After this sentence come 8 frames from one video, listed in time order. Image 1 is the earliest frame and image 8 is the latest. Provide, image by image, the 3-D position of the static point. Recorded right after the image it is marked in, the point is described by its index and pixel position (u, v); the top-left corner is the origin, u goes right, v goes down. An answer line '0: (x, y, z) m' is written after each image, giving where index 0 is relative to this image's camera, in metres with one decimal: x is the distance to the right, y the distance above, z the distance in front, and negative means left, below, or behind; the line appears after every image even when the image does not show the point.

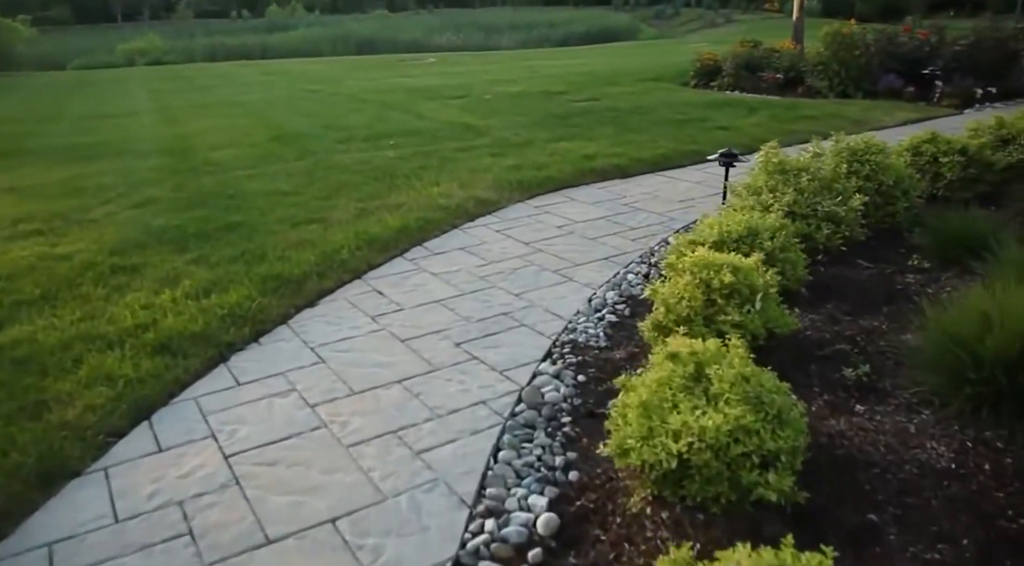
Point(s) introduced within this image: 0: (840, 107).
0: (+3.4, +1.8, +8.0) m
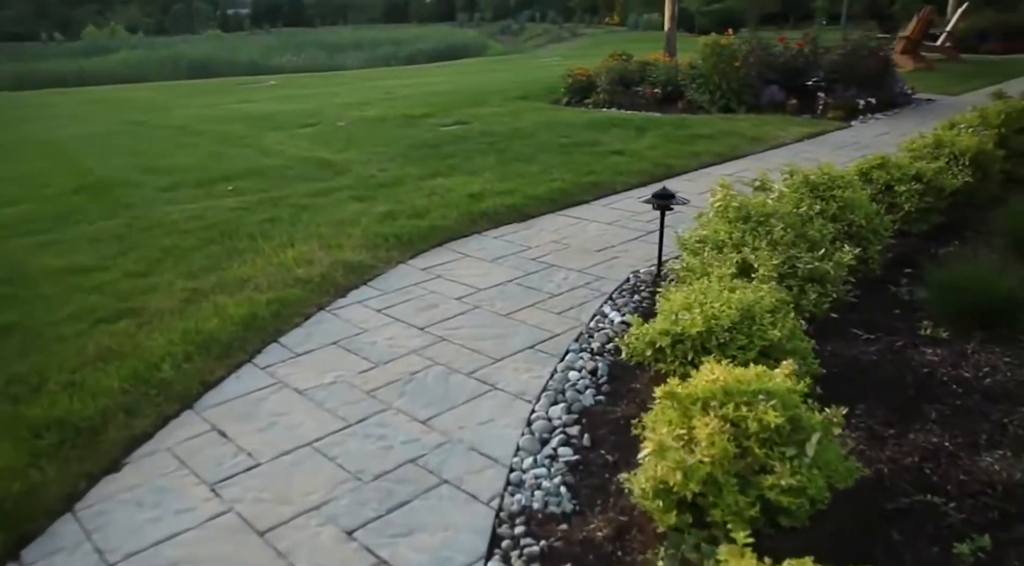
0: (+2.1, +1.5, +7.5) m
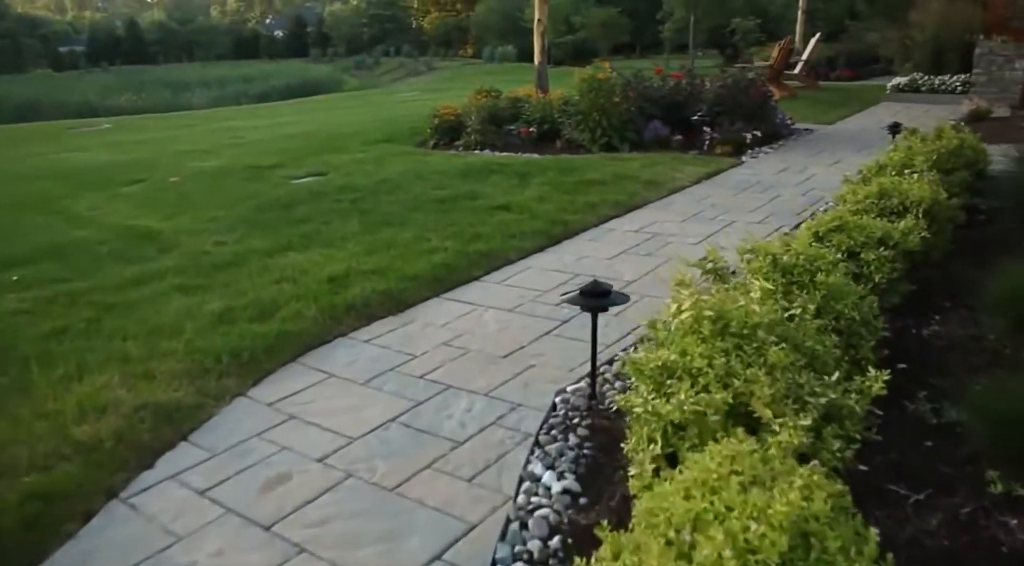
0: (+0.9, +1.0, +6.9) m
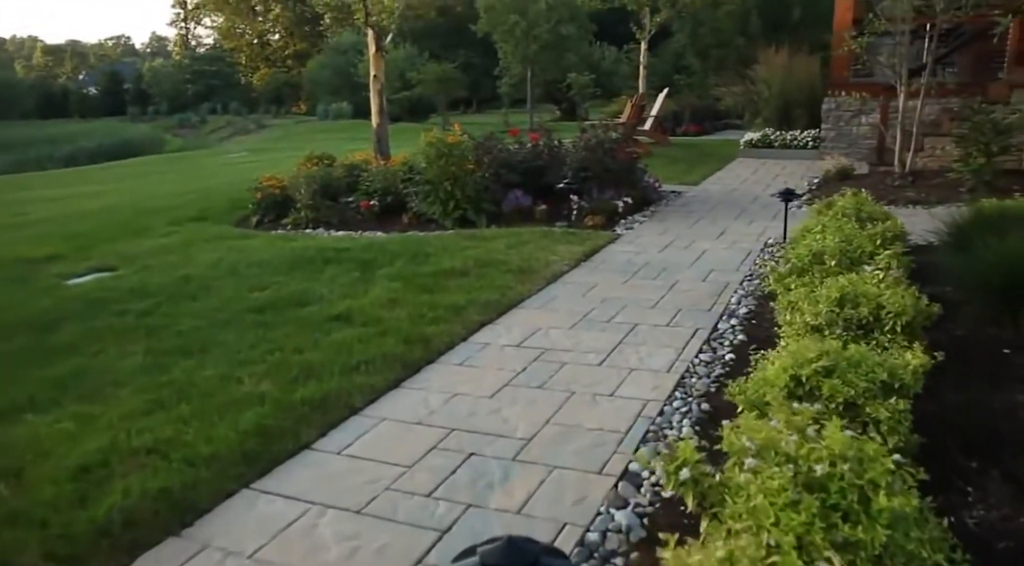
0: (-0.2, +0.3, +5.8) m
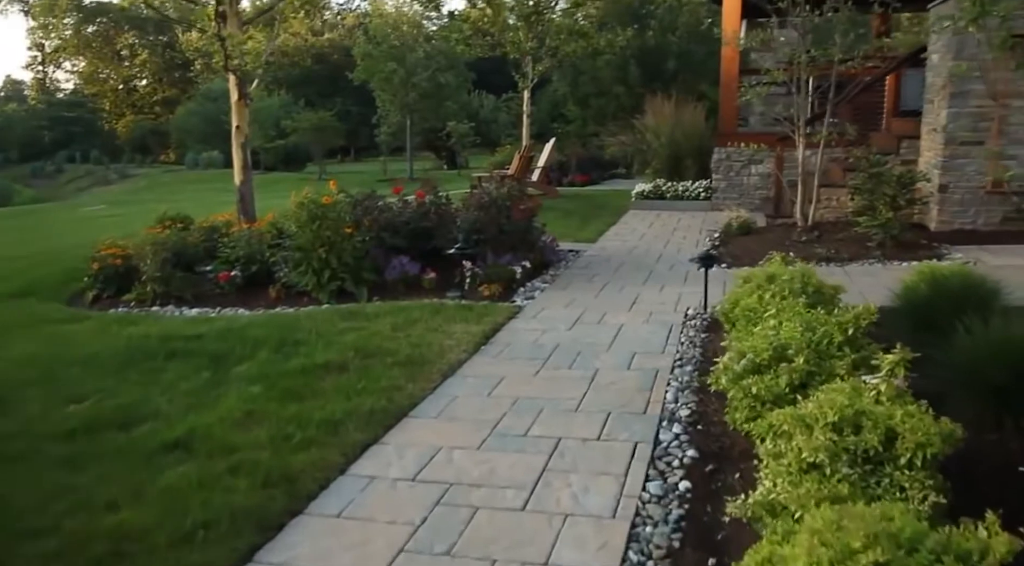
0: (-0.9, -0.3, +4.9) m
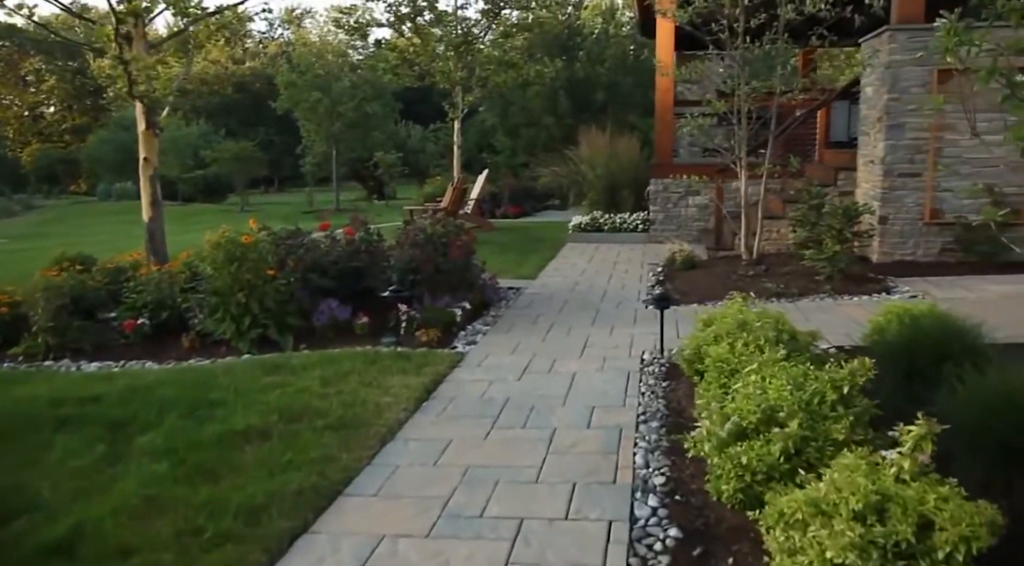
0: (-1.2, -0.6, +4.4) m
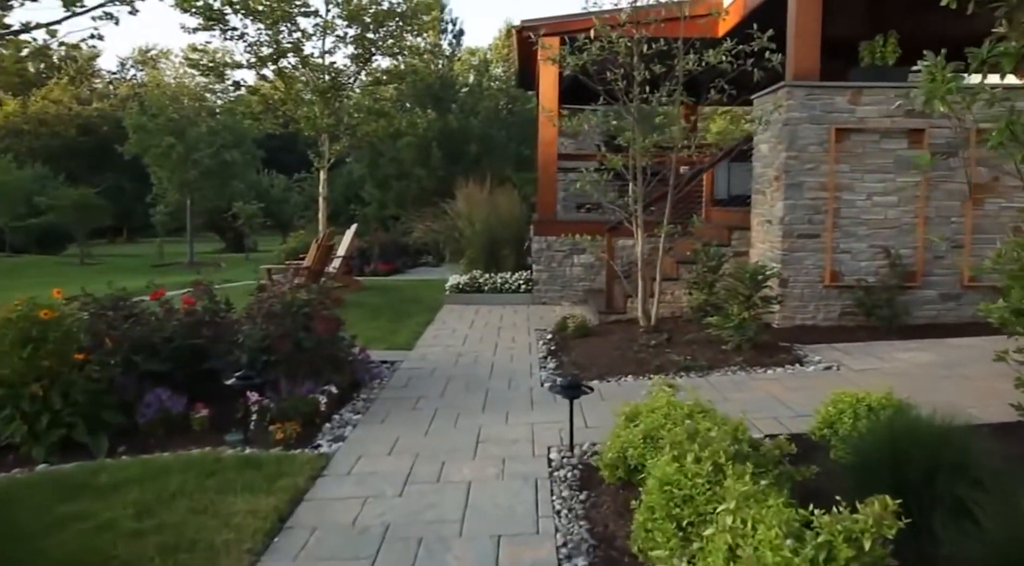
0: (-1.7, -1.0, +3.3) m
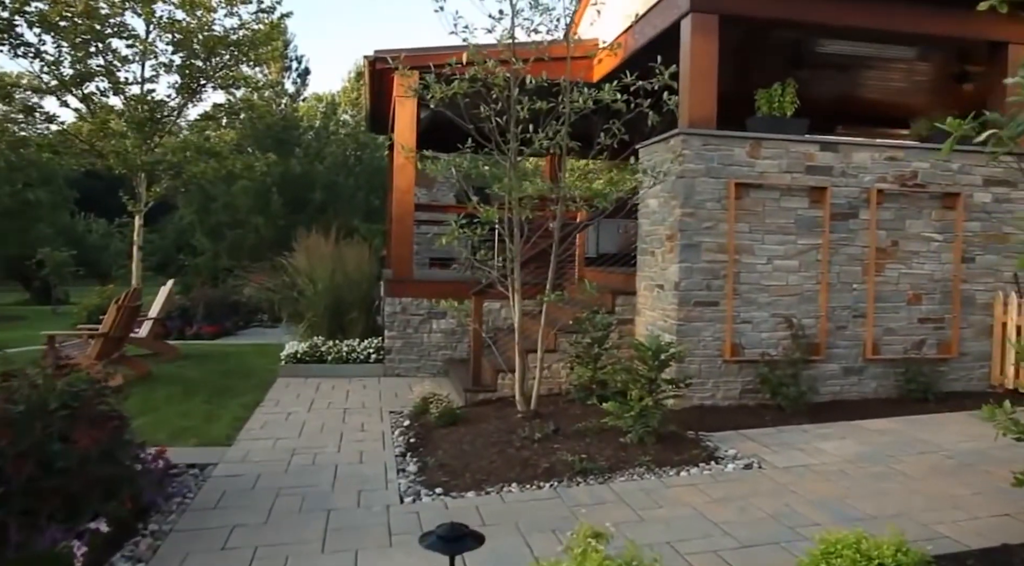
0: (-2.1, -1.3, +1.7) m
